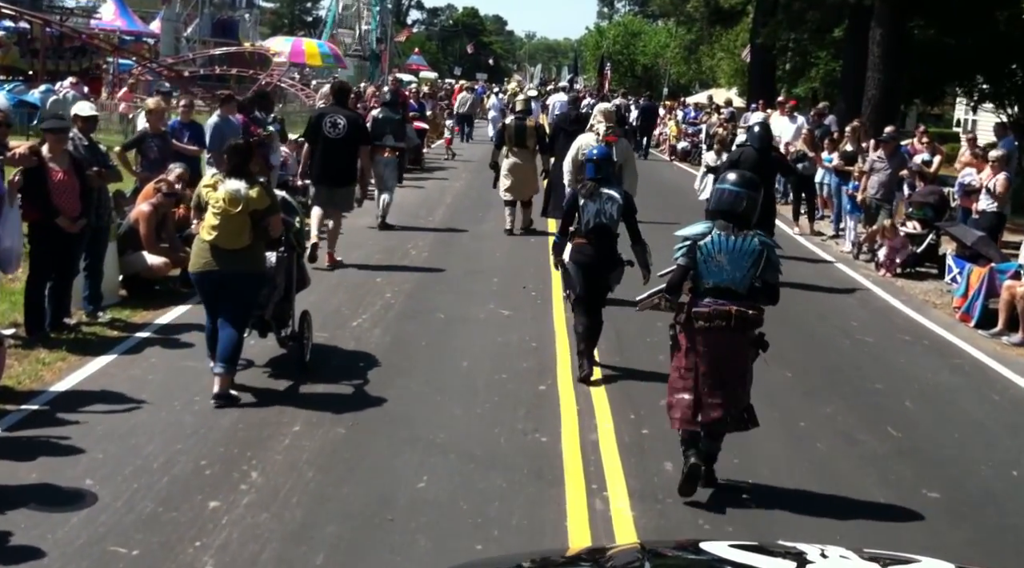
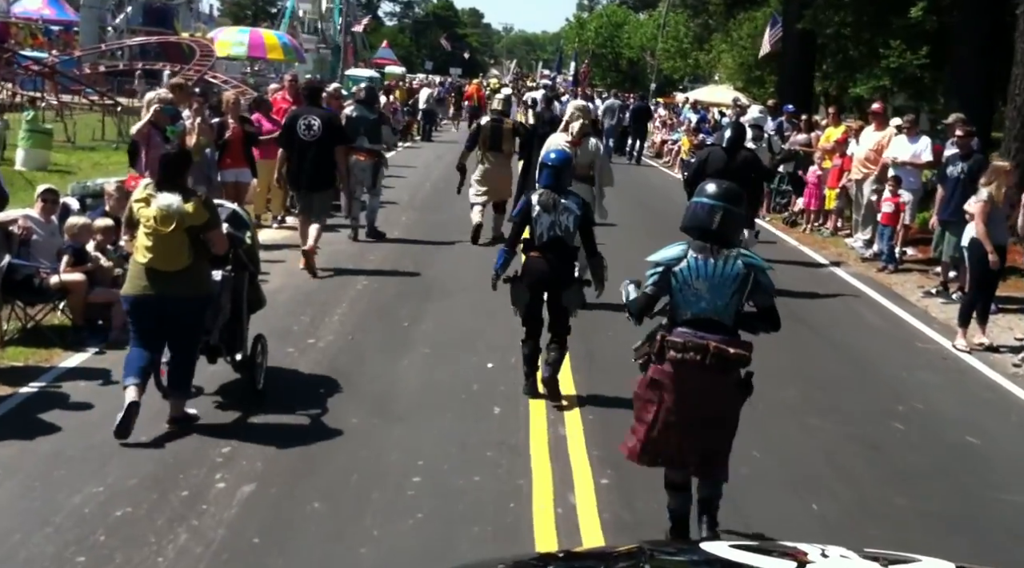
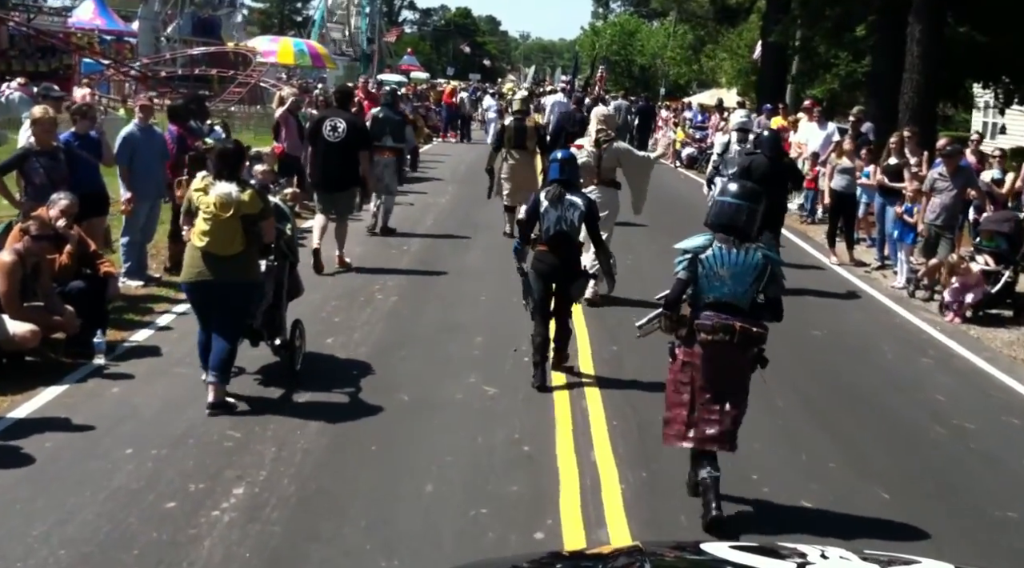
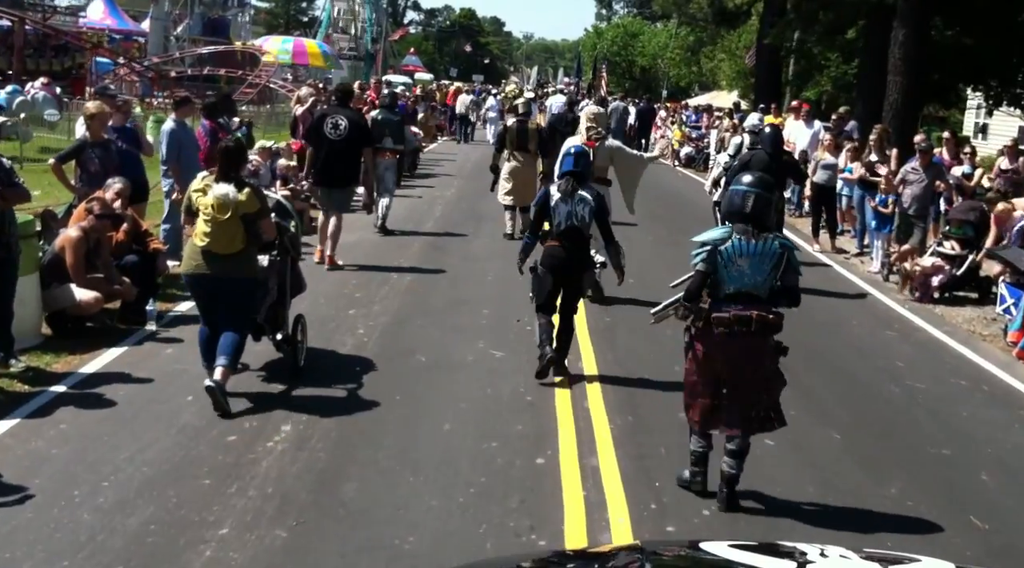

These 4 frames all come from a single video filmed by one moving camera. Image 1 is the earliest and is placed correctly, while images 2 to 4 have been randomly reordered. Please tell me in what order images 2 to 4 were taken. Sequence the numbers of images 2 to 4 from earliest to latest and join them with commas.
4, 3, 2
